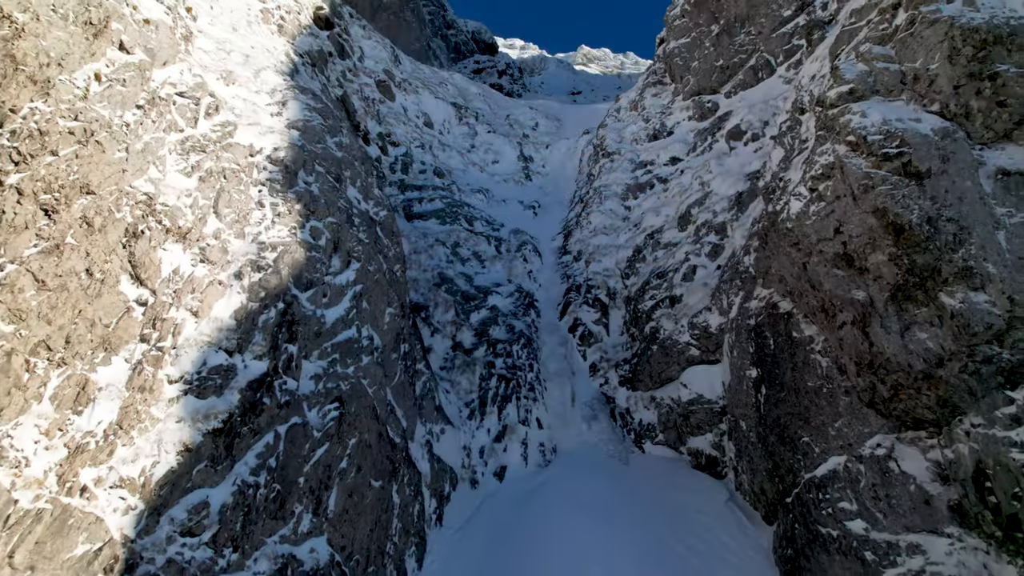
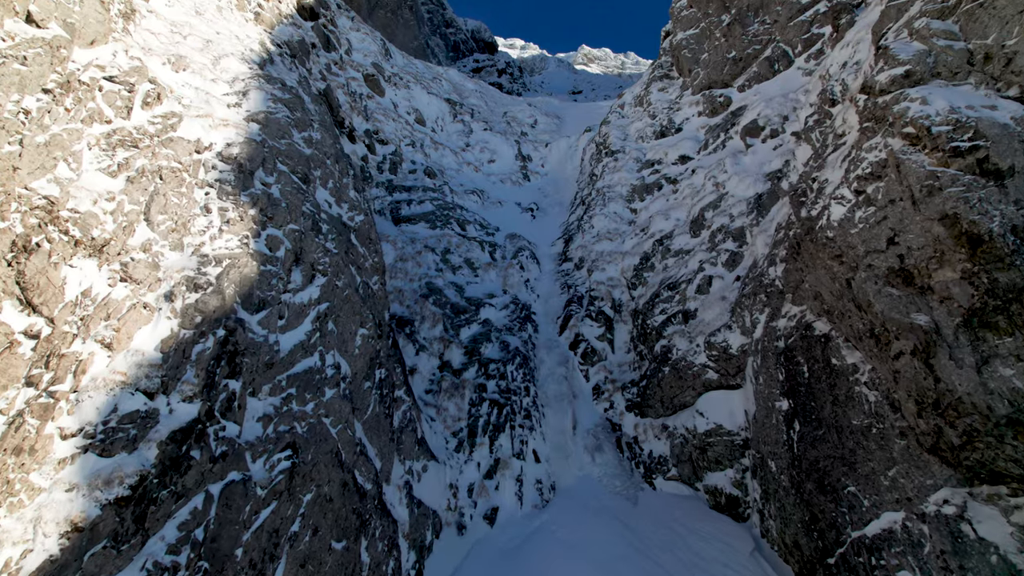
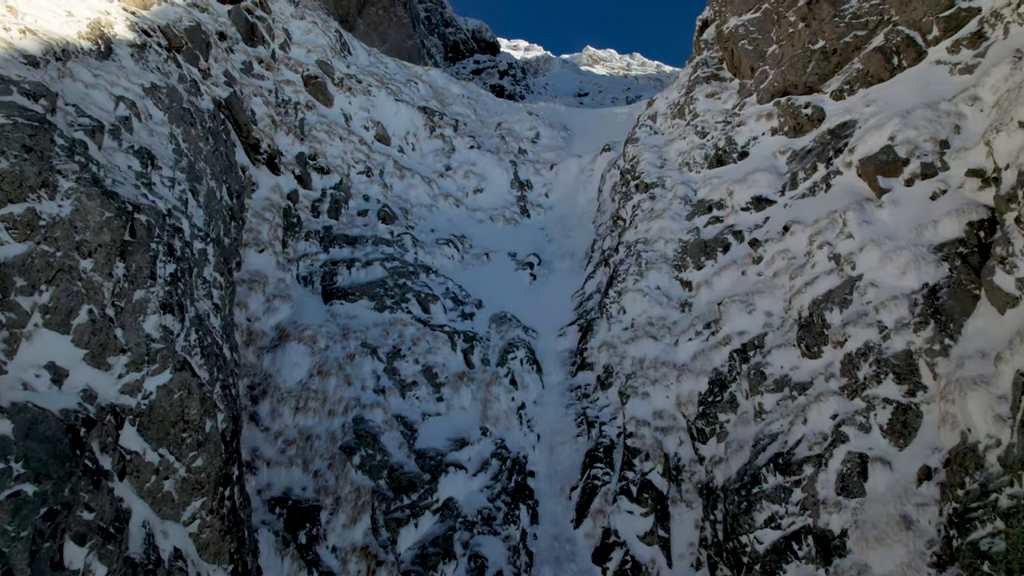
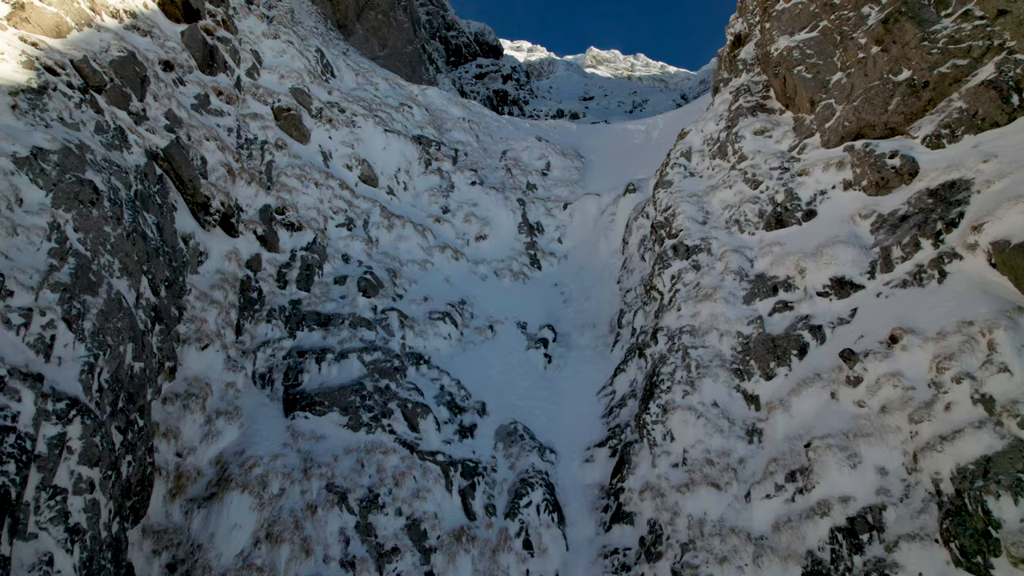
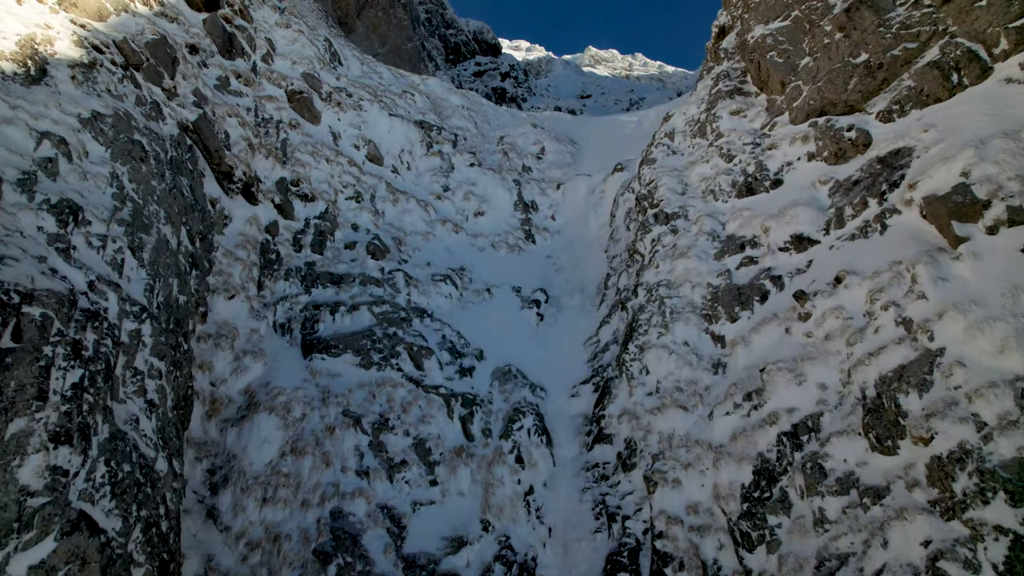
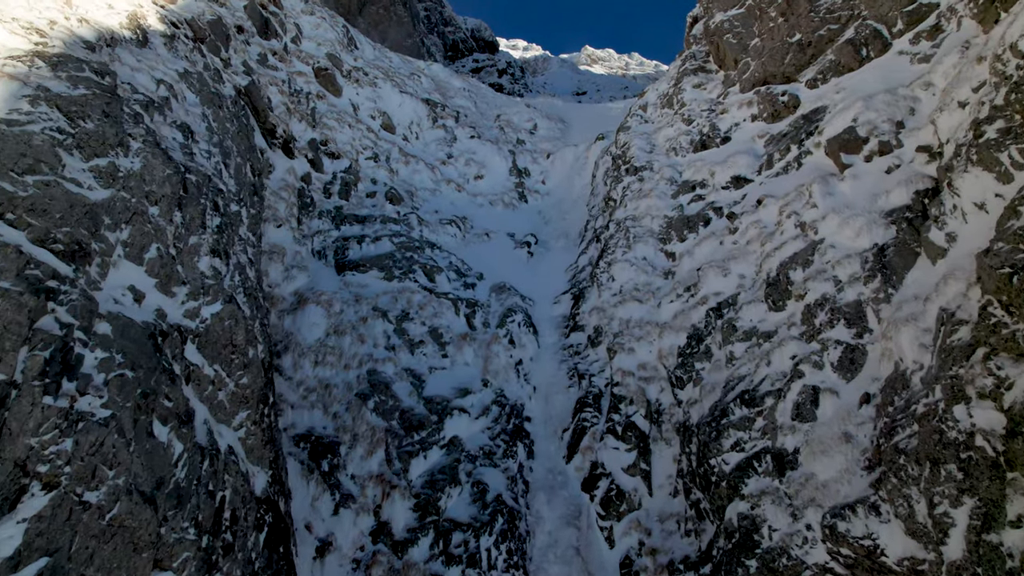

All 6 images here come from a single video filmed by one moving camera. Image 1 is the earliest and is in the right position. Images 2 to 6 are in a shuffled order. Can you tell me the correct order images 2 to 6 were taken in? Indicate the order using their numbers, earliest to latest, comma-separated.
2, 6, 3, 5, 4
